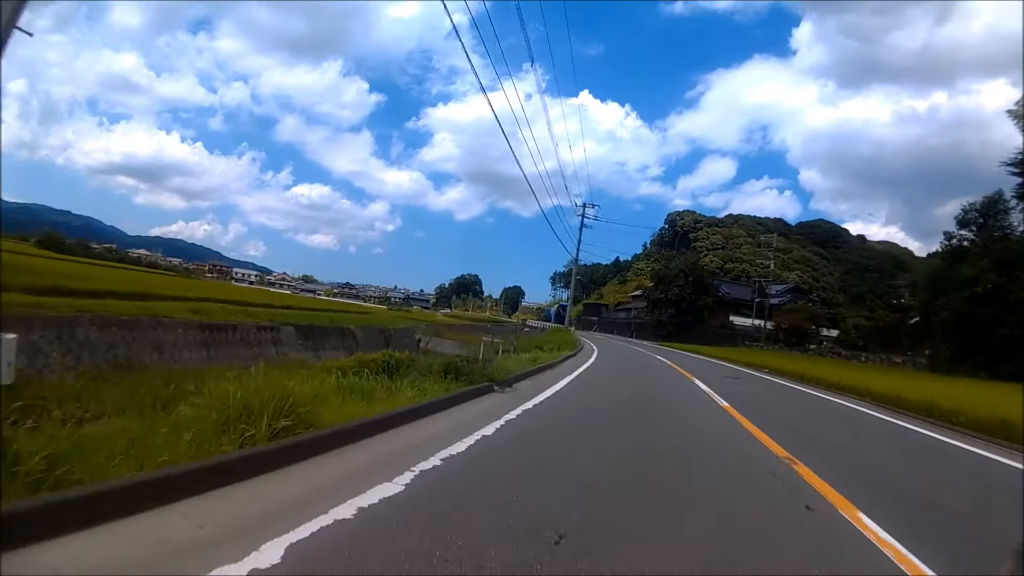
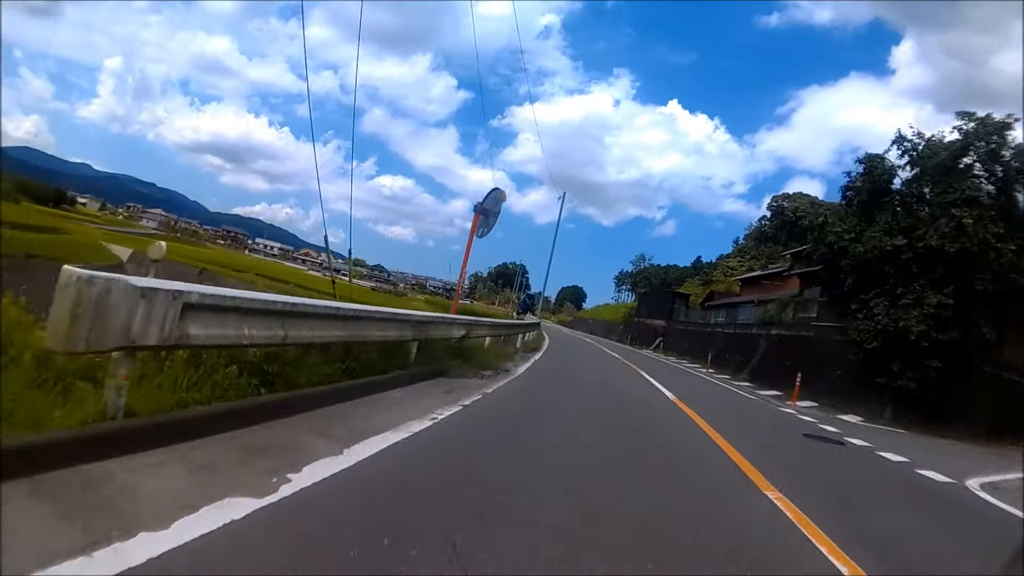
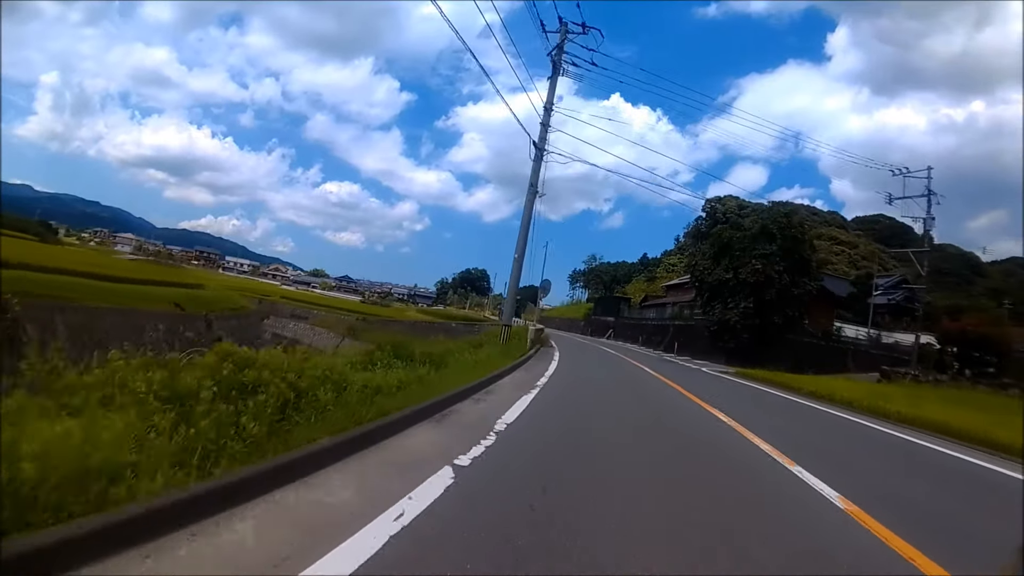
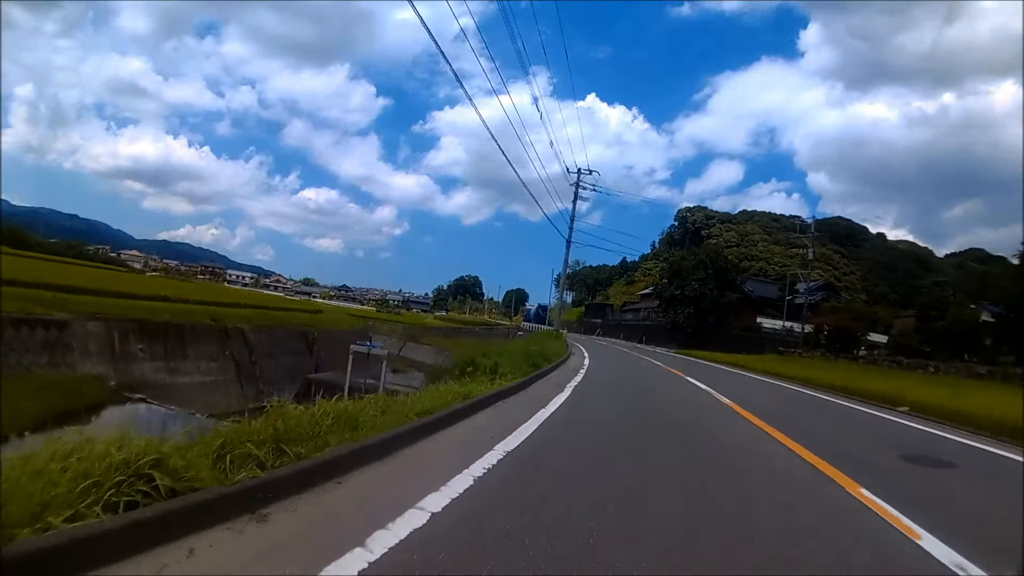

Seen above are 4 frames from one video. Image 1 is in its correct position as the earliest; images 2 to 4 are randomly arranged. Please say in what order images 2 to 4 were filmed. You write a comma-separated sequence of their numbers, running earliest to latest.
4, 3, 2
